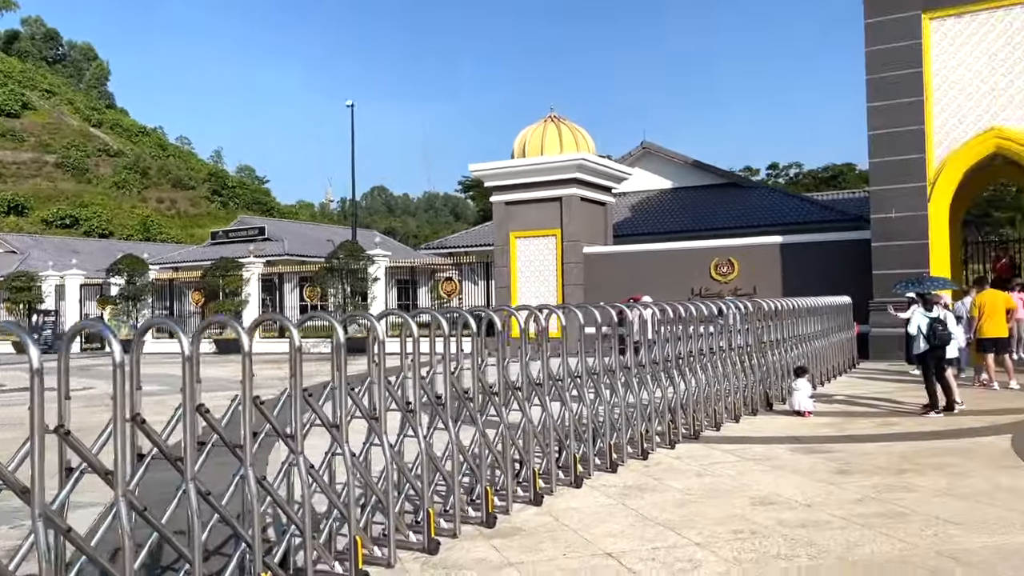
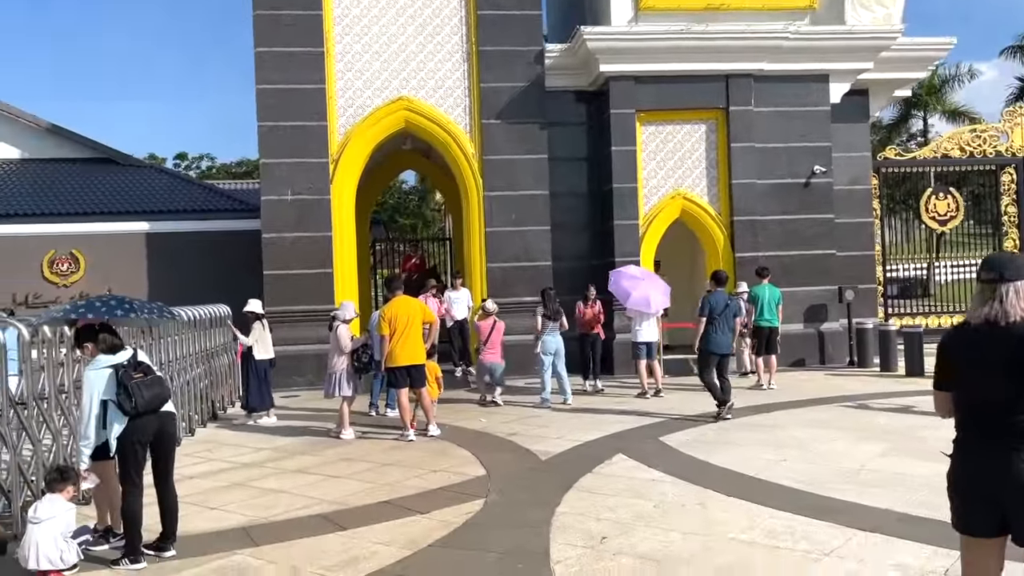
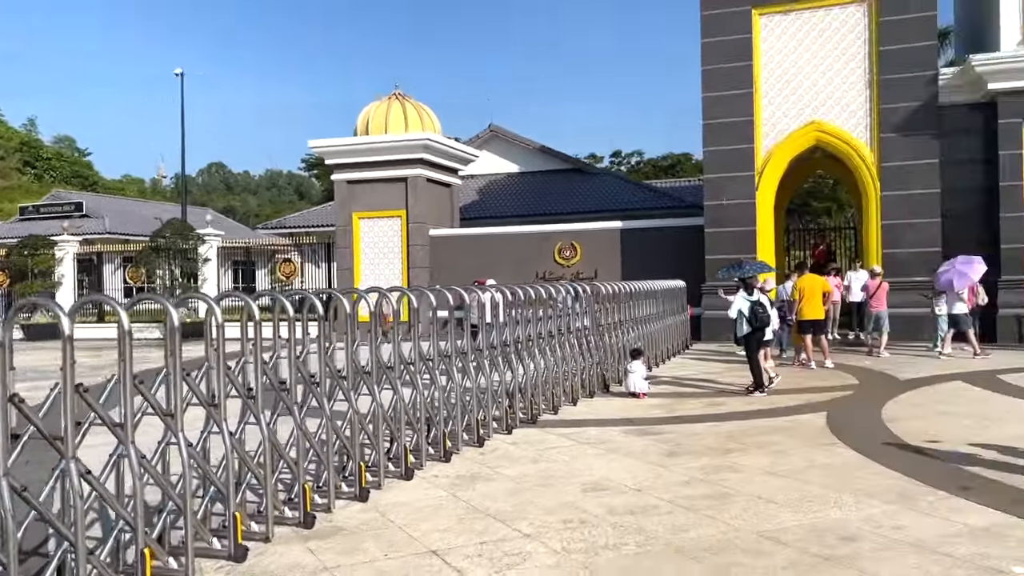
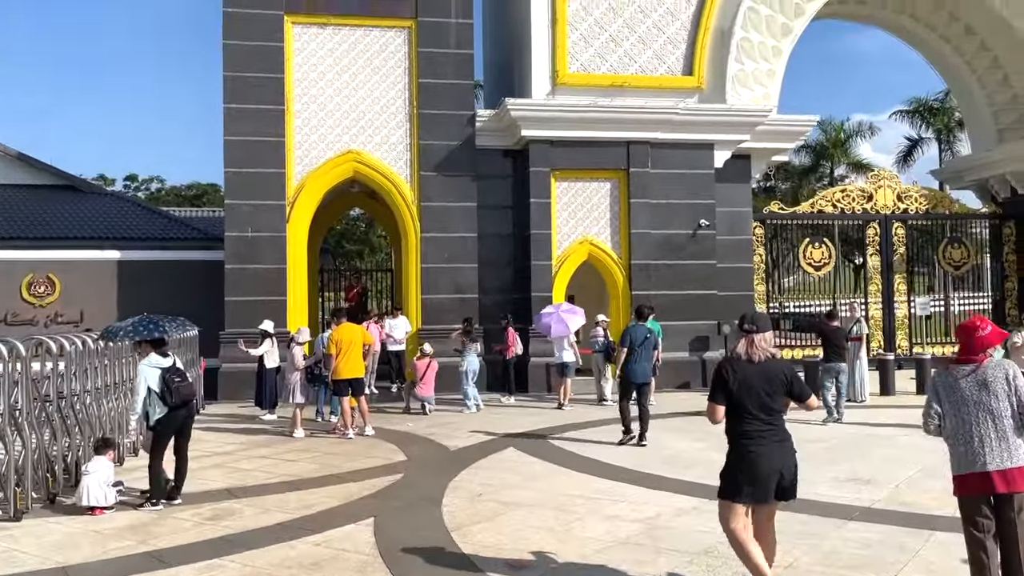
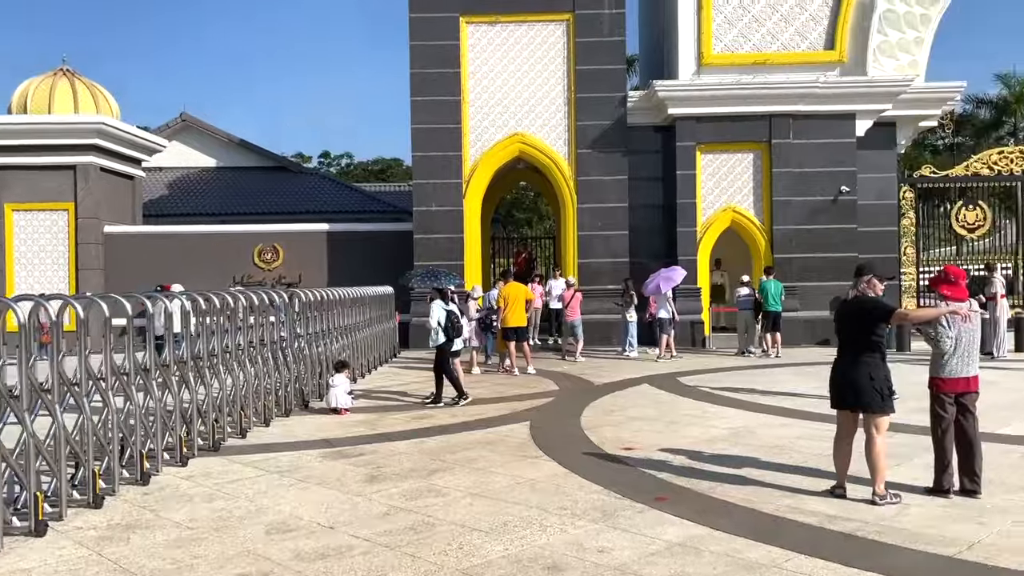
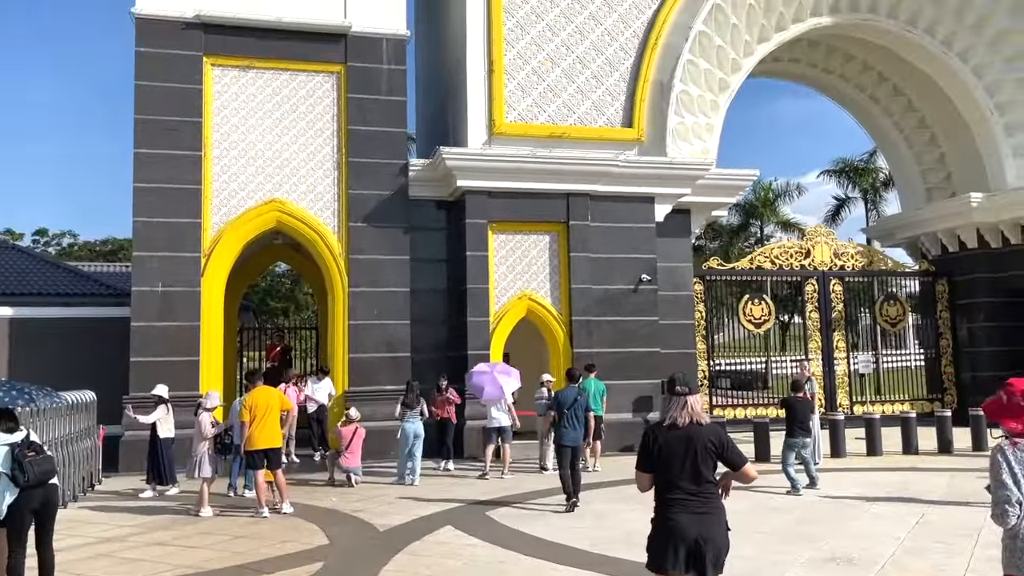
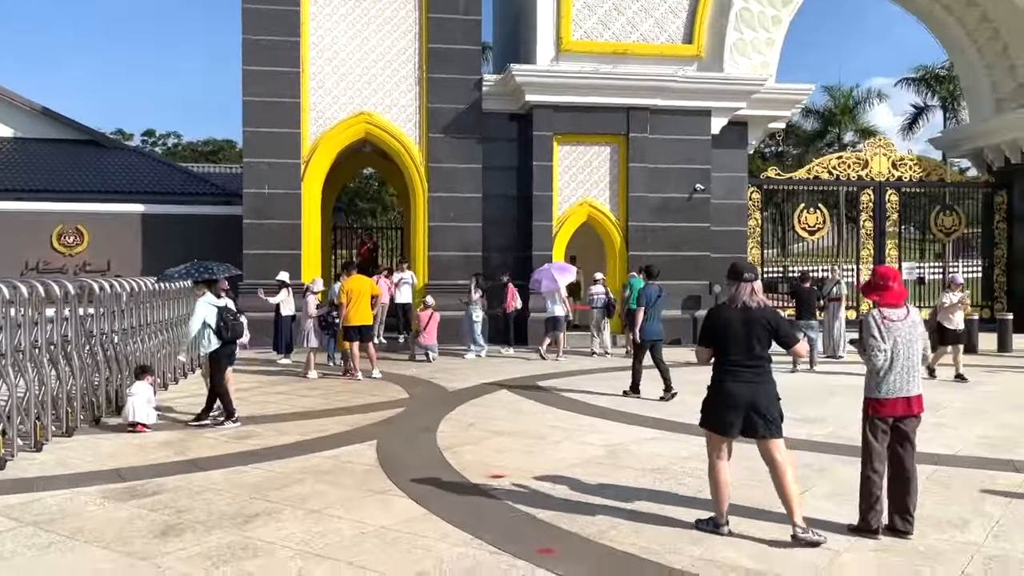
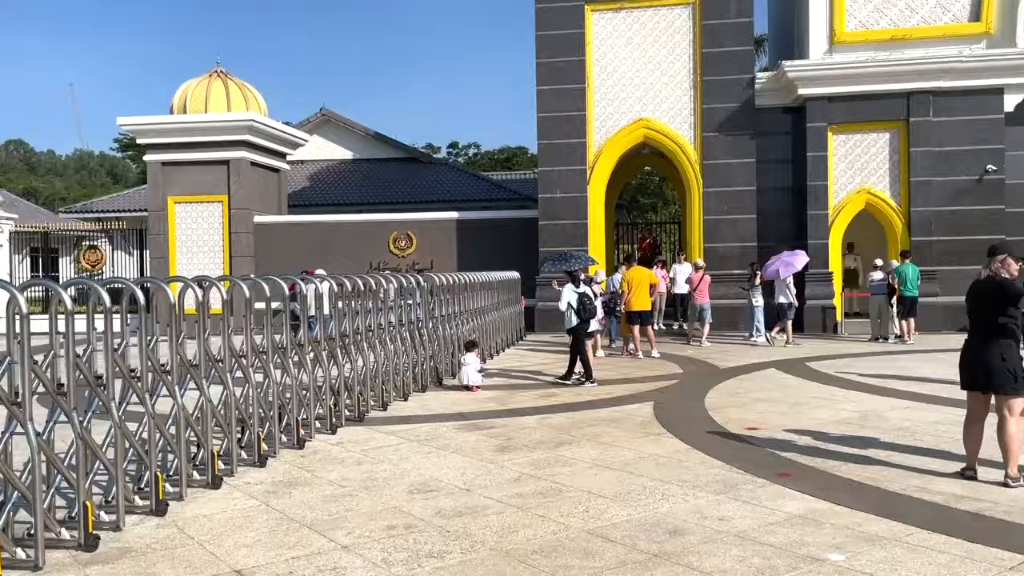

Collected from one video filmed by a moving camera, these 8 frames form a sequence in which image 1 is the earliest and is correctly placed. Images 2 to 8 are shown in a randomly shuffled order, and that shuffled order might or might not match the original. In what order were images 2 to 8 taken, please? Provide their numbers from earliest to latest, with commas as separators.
3, 8, 5, 7, 4, 6, 2
